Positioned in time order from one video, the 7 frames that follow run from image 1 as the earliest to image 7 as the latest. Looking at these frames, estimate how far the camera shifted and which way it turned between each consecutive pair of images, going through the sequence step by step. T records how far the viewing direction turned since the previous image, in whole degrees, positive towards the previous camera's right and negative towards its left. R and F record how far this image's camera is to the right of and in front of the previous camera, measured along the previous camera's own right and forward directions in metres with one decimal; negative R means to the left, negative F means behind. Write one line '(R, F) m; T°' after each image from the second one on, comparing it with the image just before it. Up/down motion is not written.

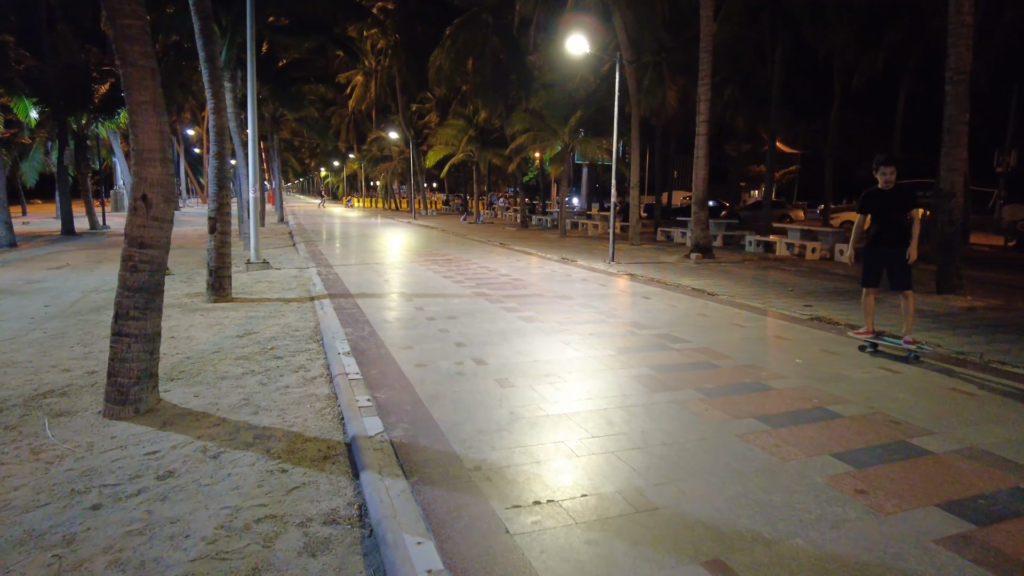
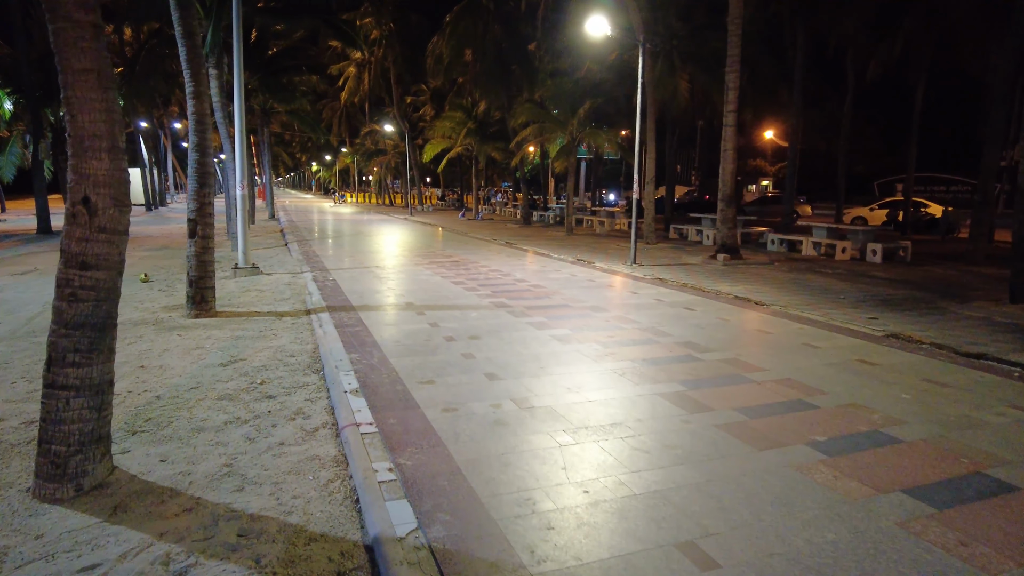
(-0.5, +1.4) m; +1°
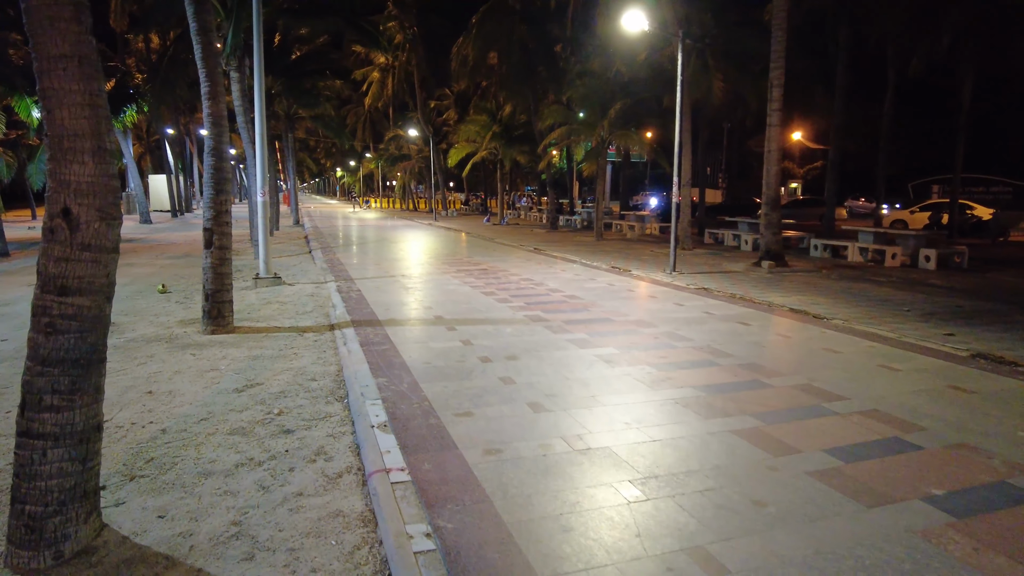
(-0.2, +0.7) m; -2°
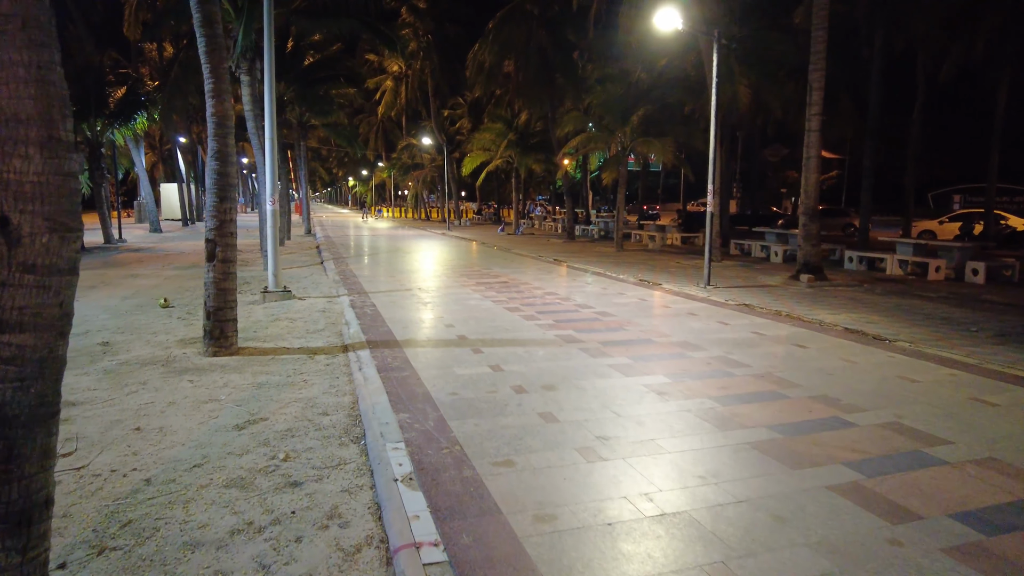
(-0.3, +0.8) m; -1°
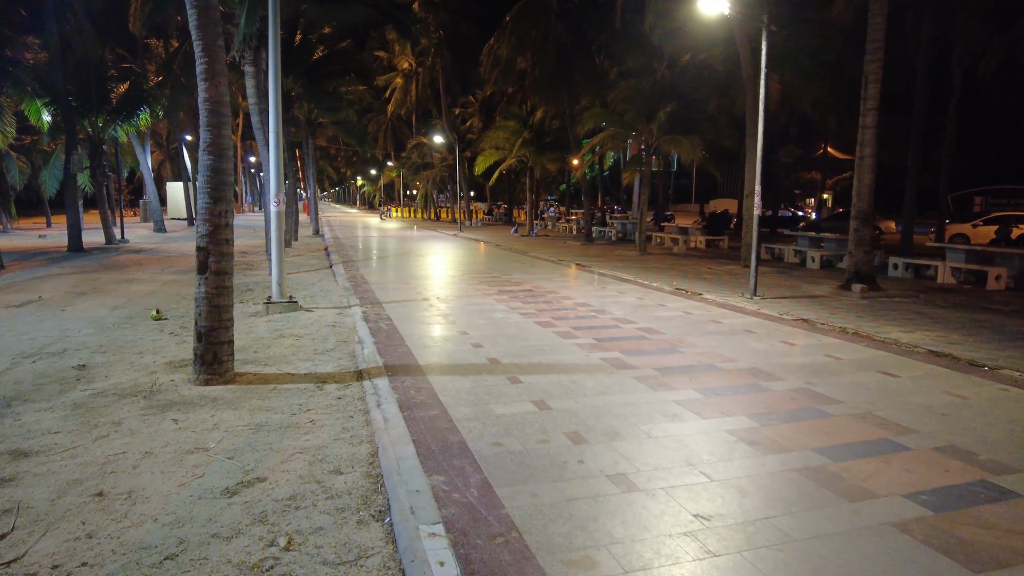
(-0.4, +1.2) m; -1°
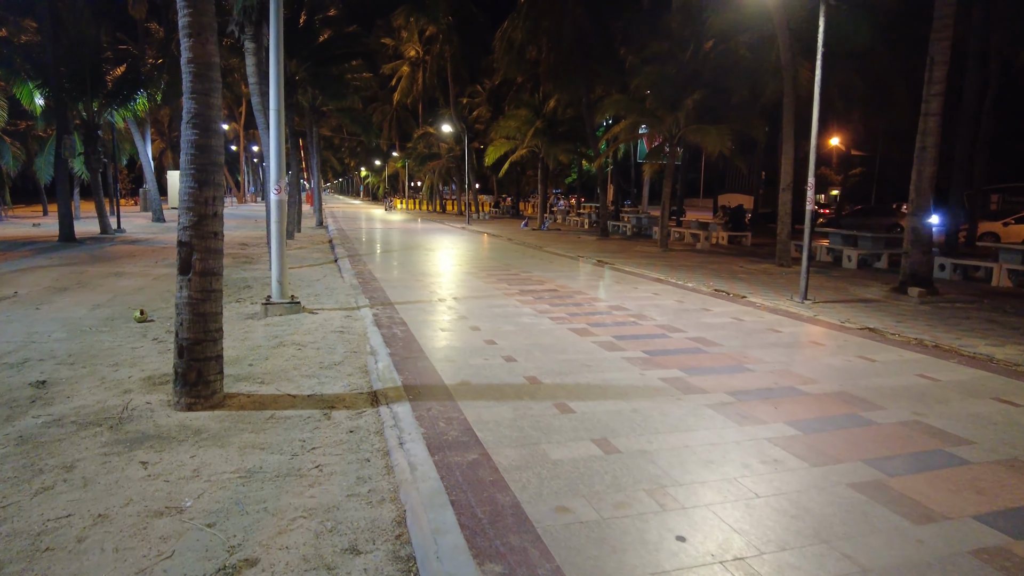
(-0.4, +1.2) m; 0°
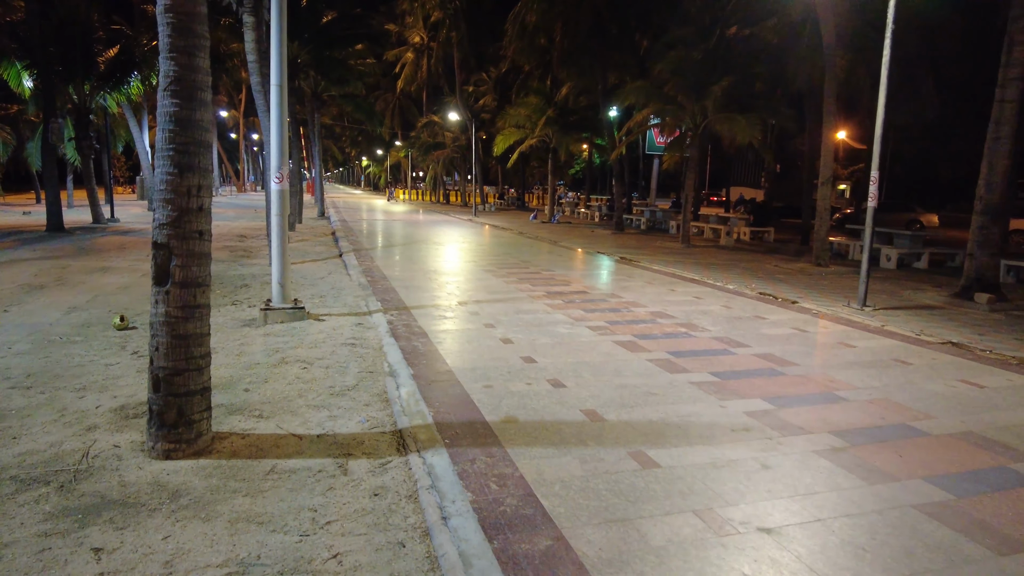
(-0.4, +1.1) m; 0°
